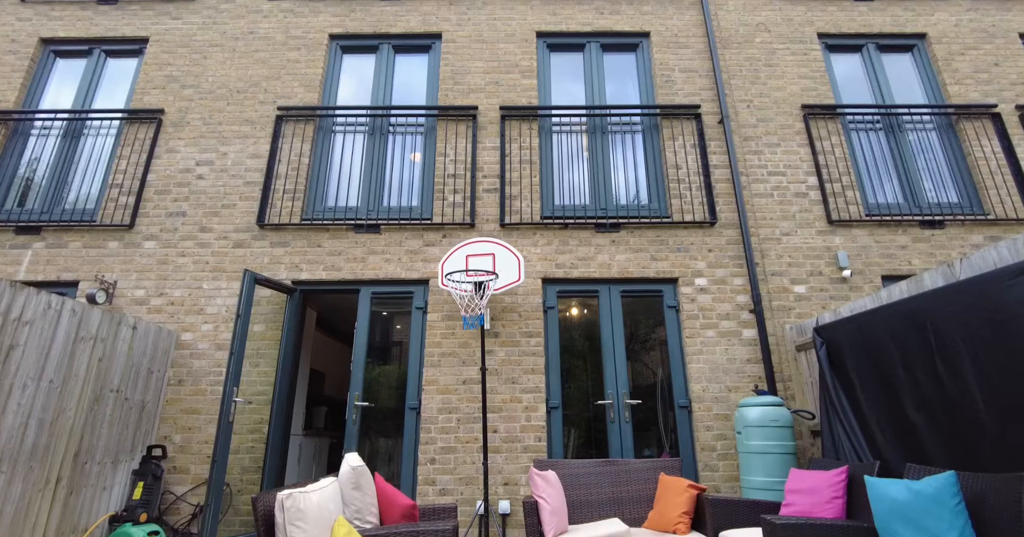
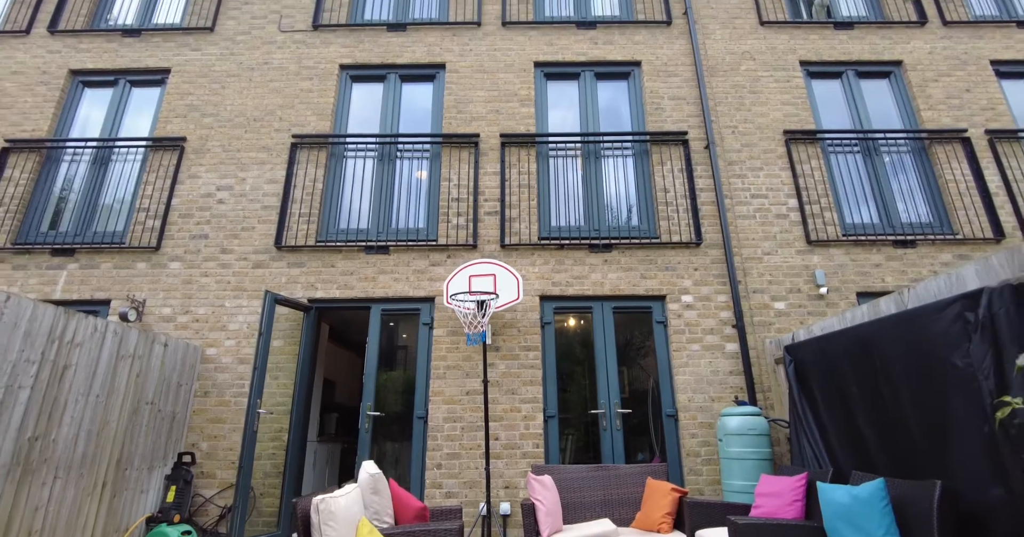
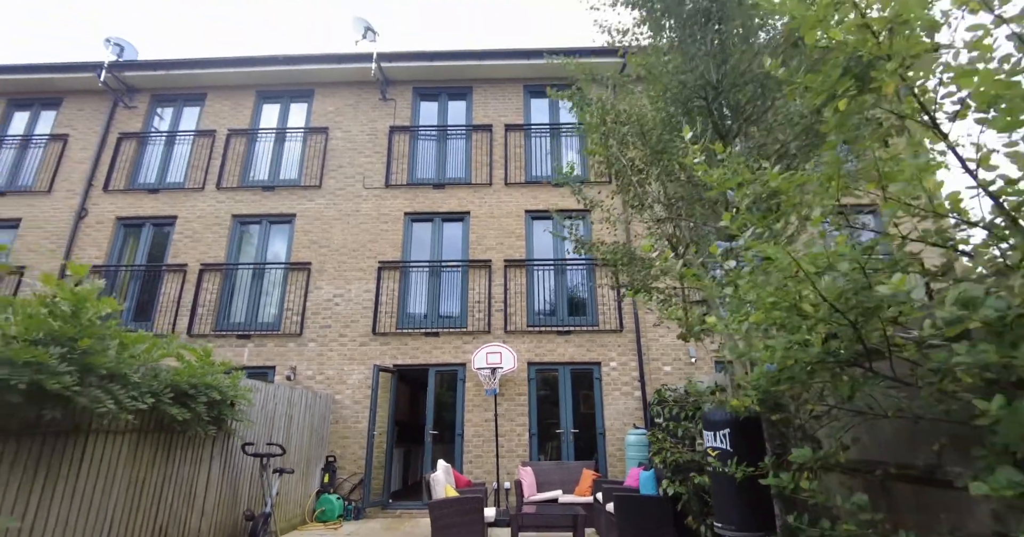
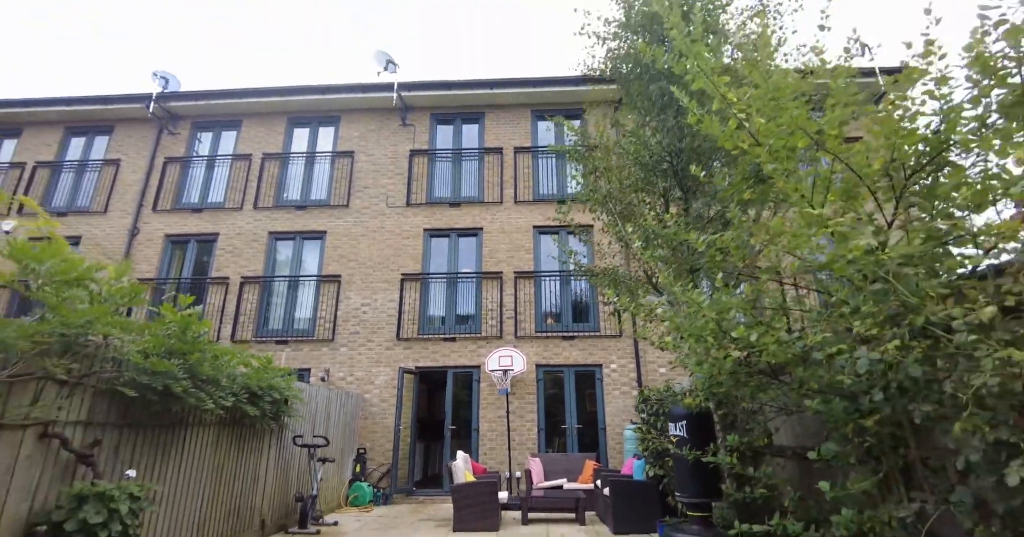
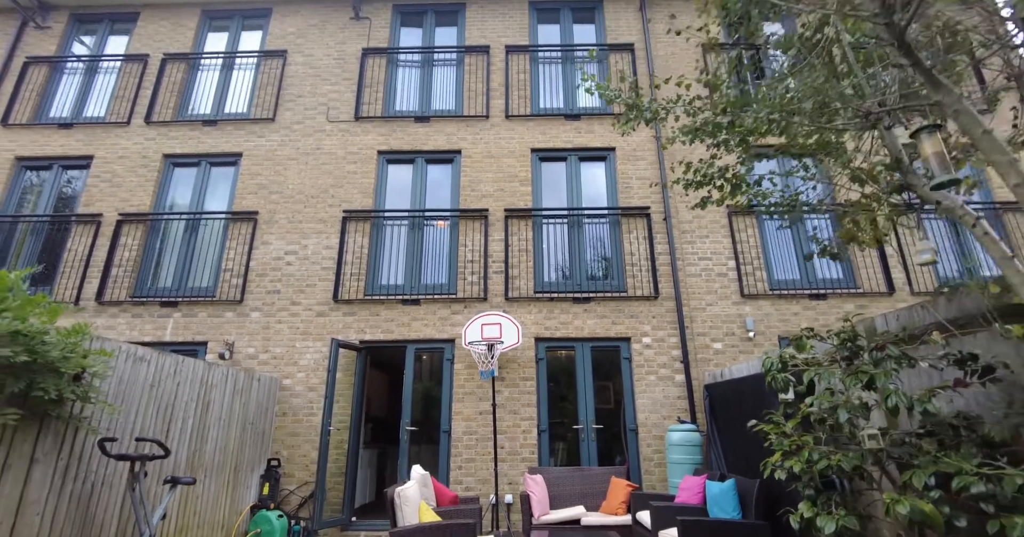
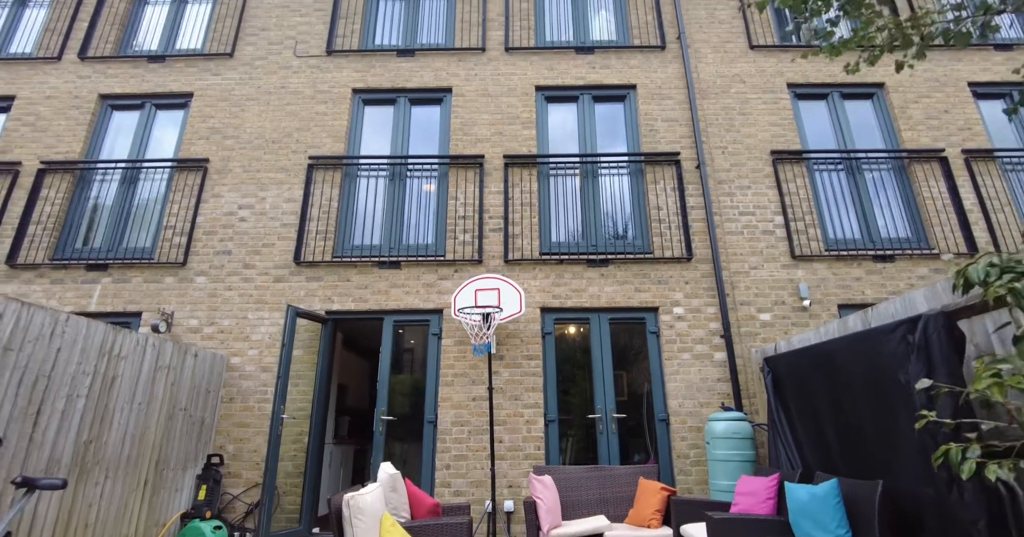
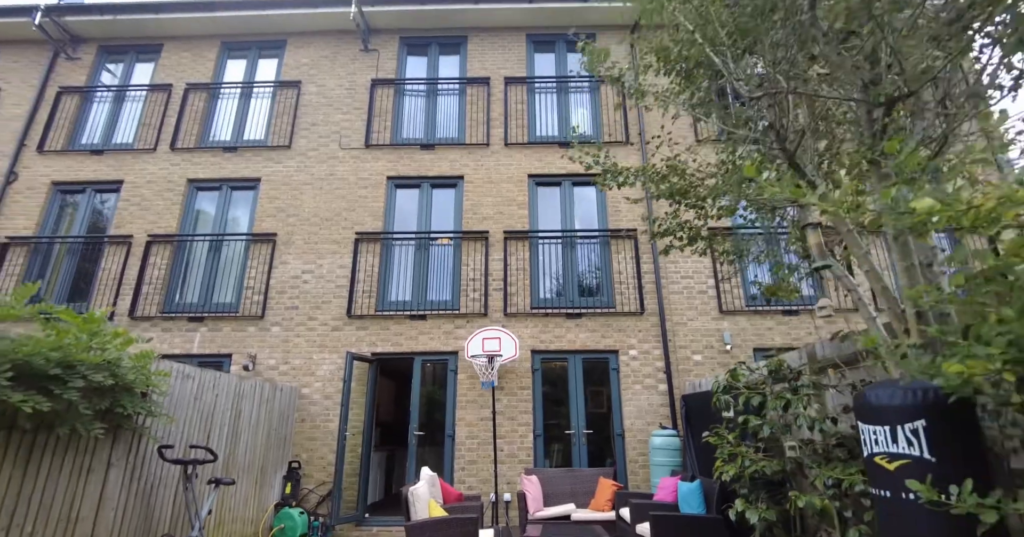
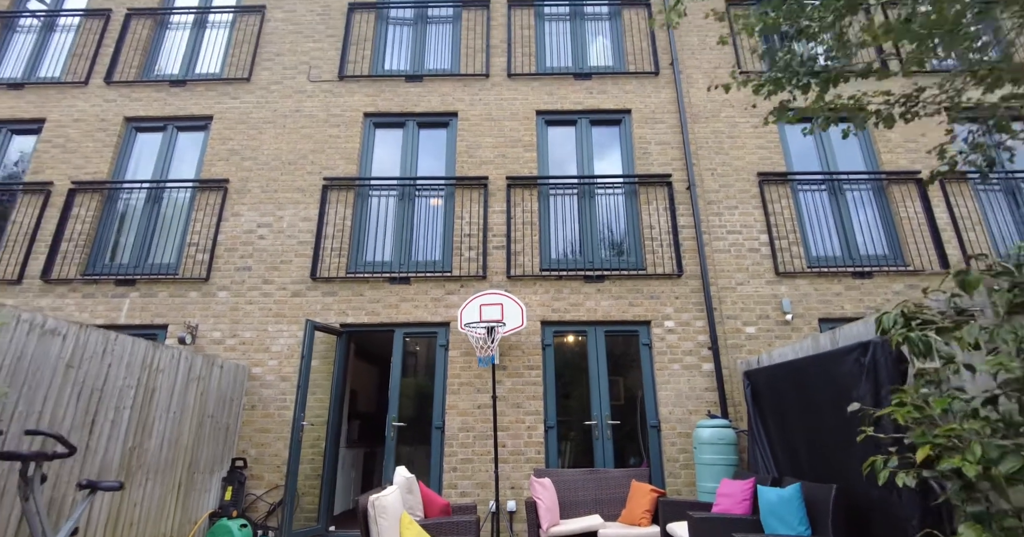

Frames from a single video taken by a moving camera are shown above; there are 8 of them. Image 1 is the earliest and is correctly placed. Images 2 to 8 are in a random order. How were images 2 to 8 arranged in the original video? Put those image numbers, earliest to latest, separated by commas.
2, 6, 8, 5, 7, 3, 4
